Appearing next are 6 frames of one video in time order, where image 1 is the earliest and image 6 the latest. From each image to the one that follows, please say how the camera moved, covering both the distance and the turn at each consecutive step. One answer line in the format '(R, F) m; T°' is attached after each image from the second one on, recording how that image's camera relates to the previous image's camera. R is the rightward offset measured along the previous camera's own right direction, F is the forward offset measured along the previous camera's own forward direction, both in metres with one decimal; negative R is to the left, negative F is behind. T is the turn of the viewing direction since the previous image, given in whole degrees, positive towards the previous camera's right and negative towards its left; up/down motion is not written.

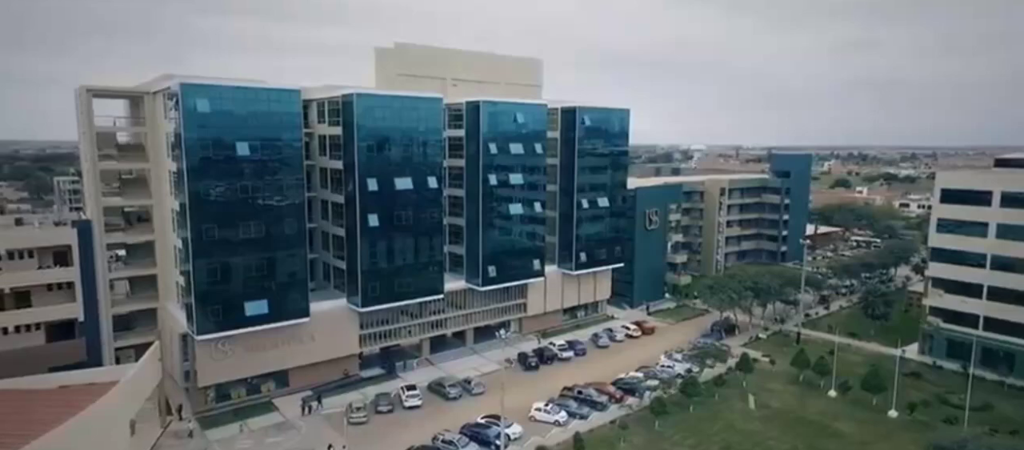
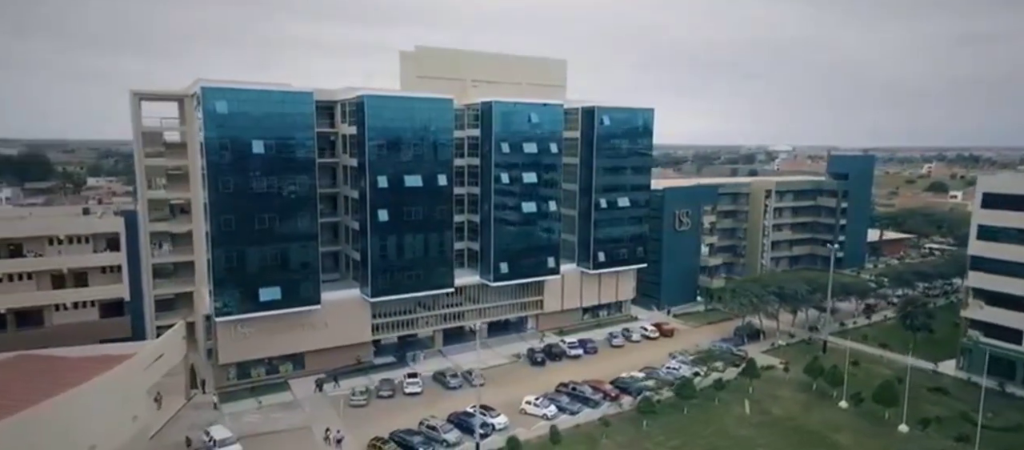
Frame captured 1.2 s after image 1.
(+3.8, -0.6) m; -8°
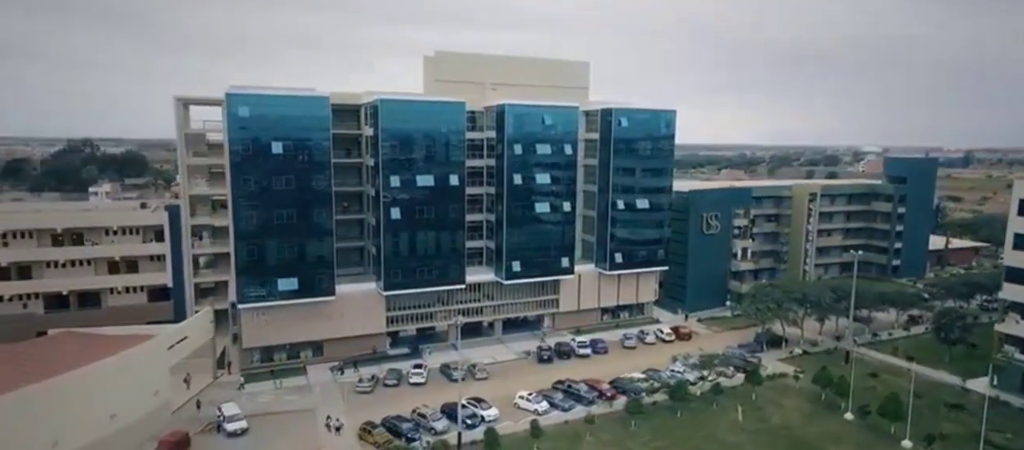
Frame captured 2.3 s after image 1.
(+3.6, -0.7) m; -7°
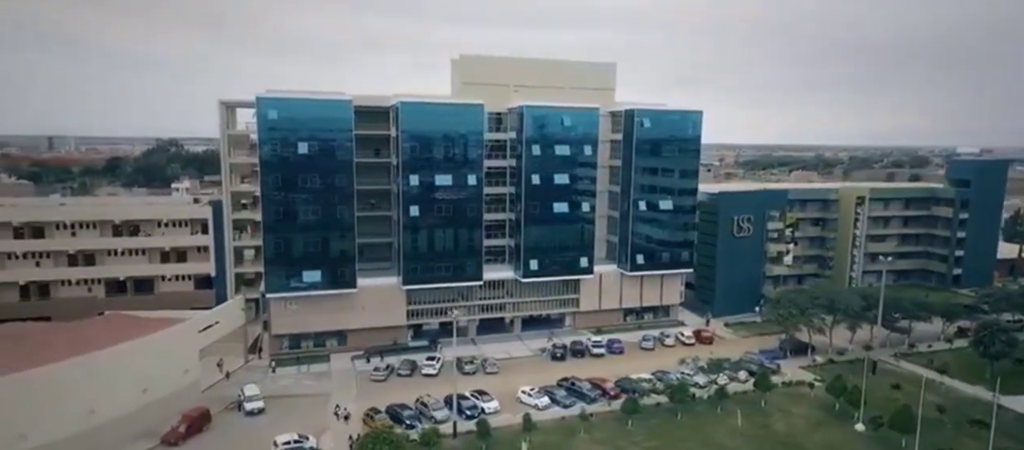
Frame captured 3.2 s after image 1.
(+3.0, -0.6) m; -7°
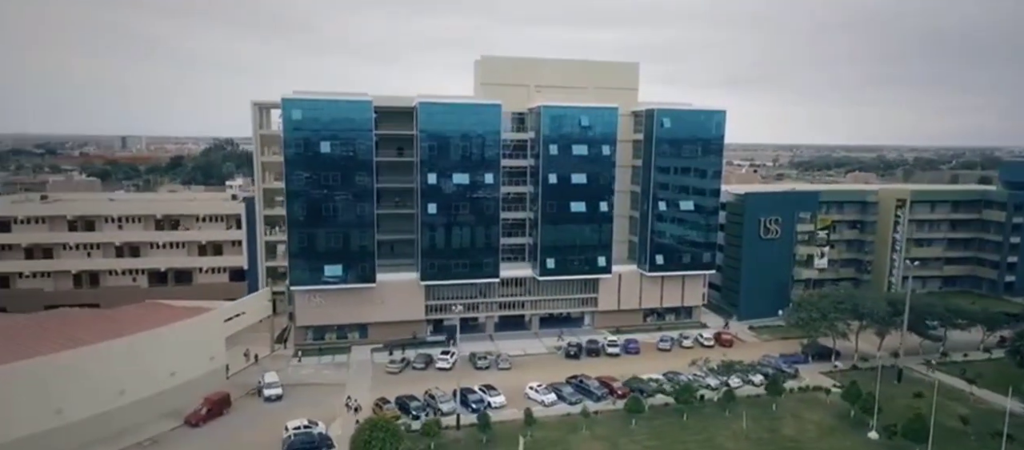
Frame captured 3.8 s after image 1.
(+2.0, -0.4) m; -5°
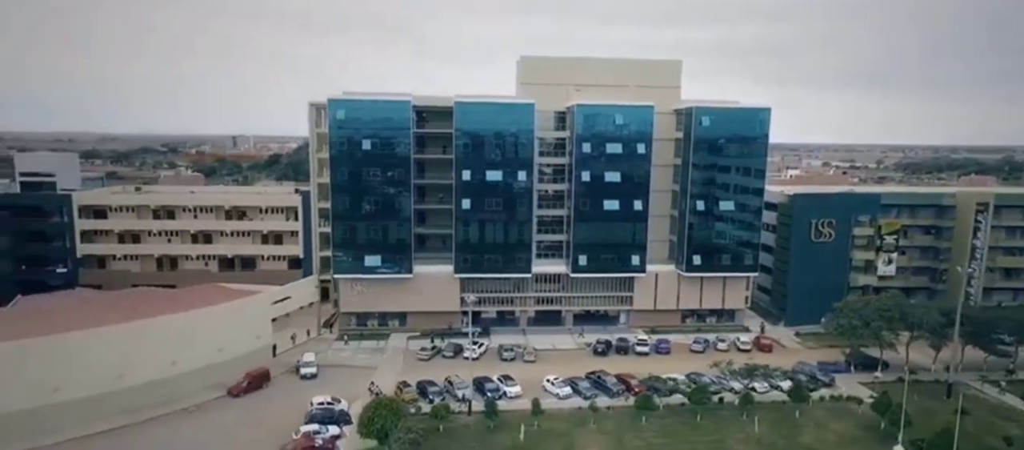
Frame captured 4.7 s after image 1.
(+3.4, -0.4) m; -8°
